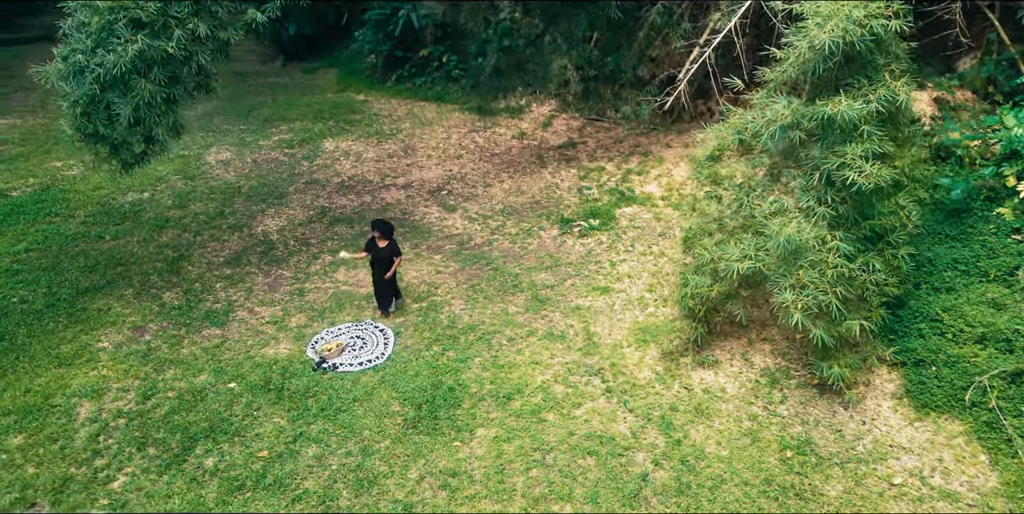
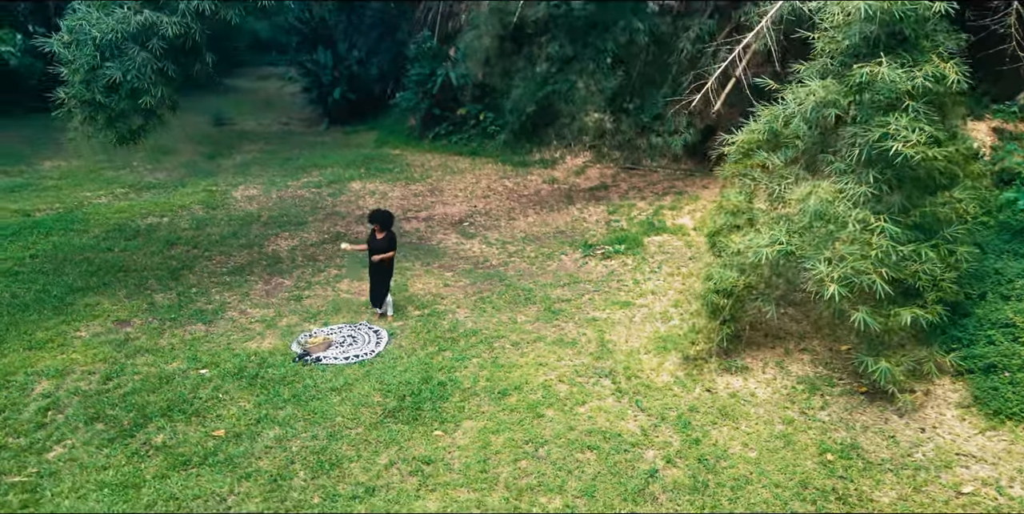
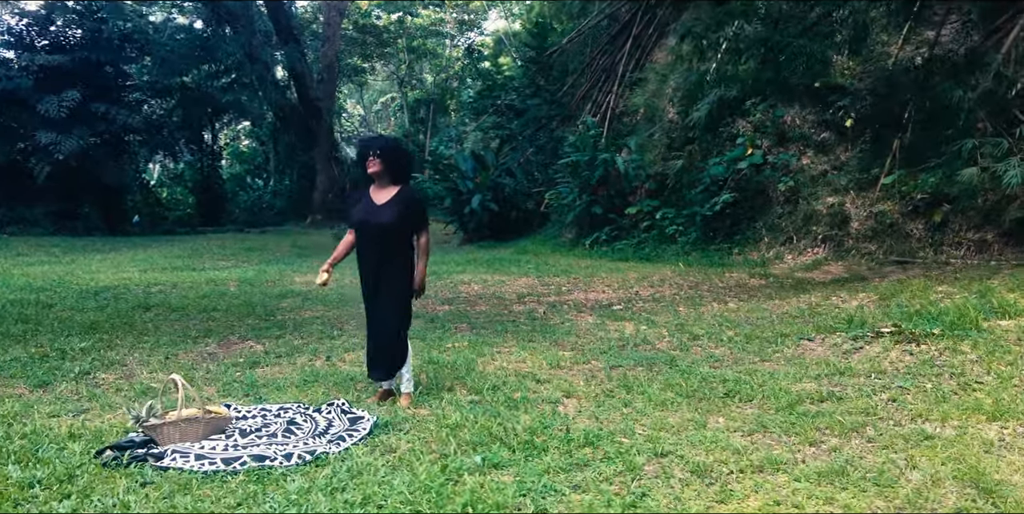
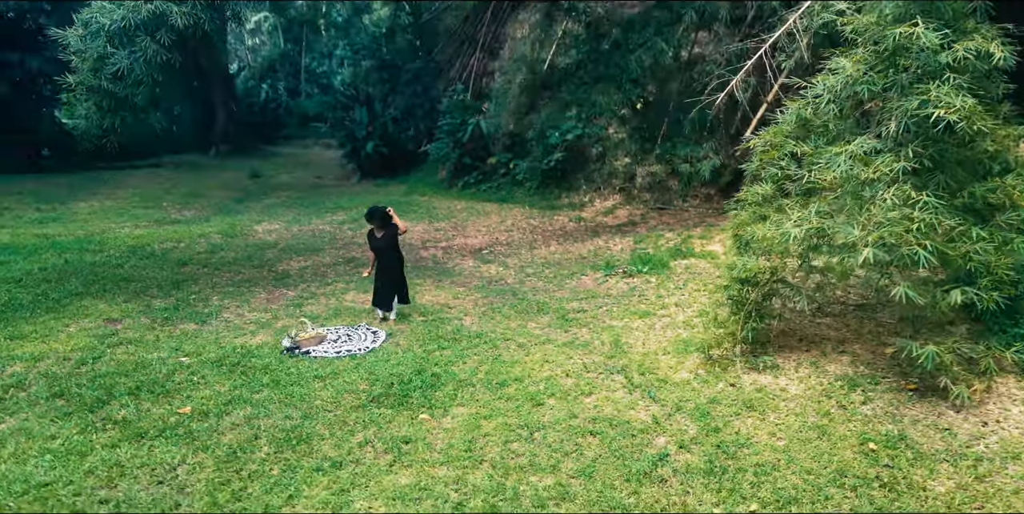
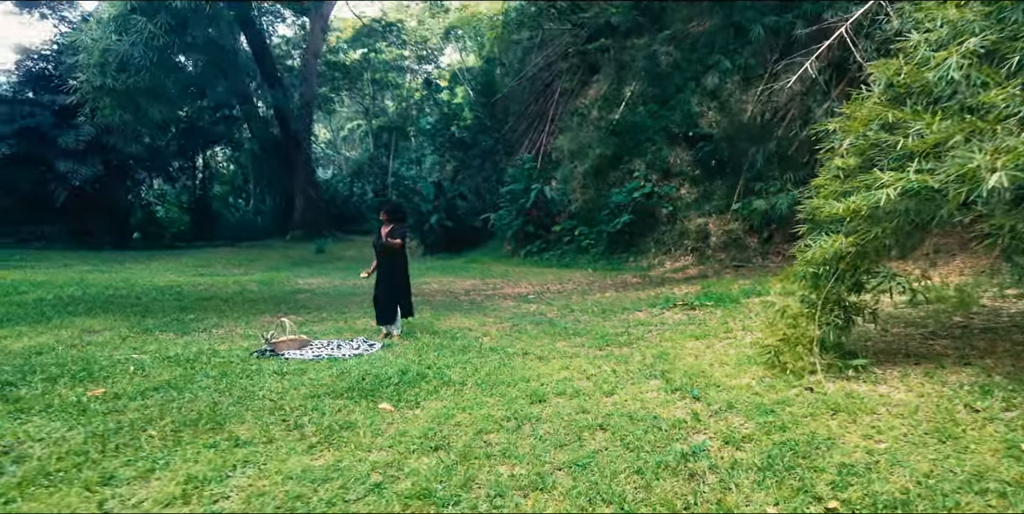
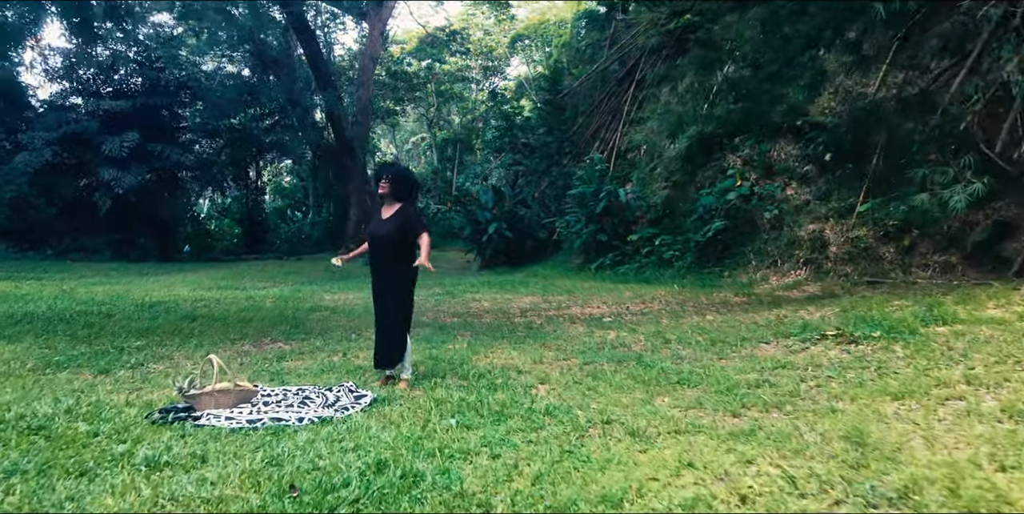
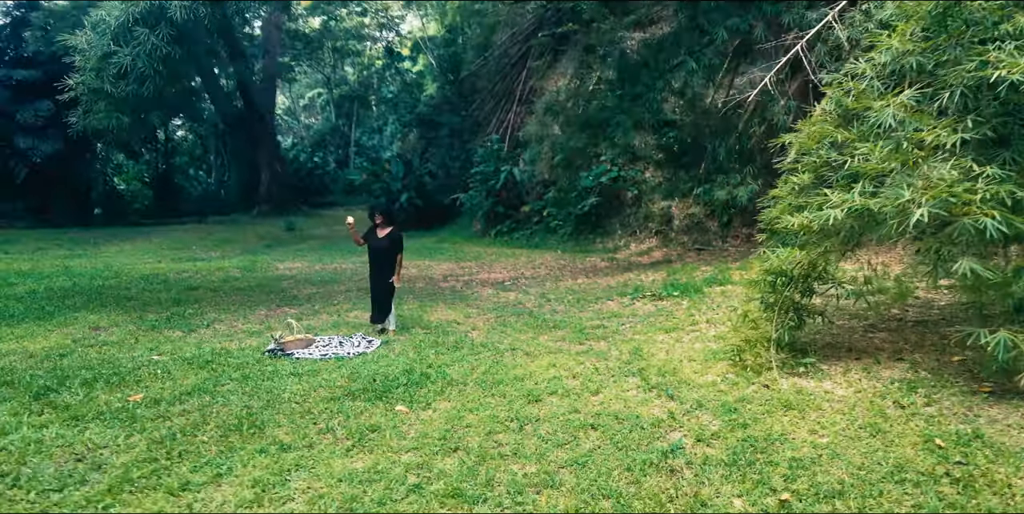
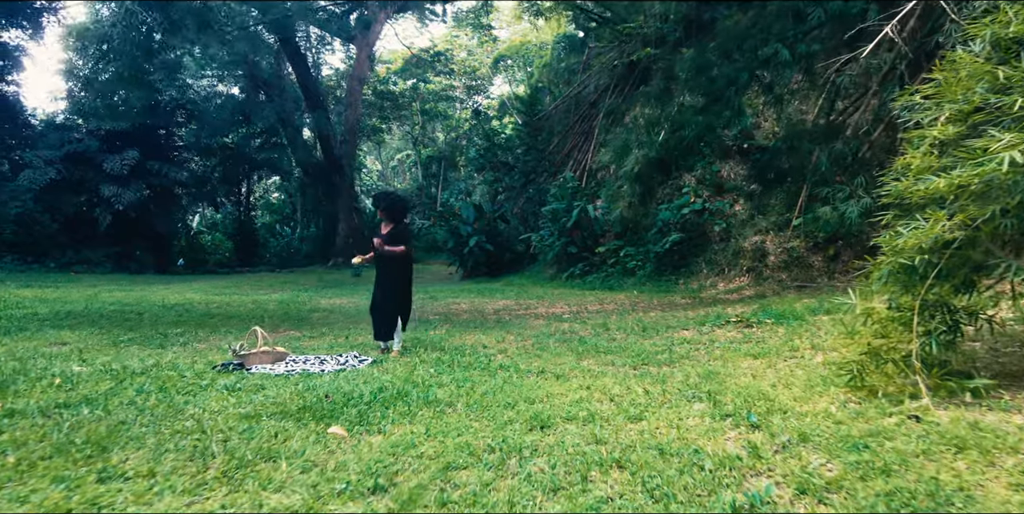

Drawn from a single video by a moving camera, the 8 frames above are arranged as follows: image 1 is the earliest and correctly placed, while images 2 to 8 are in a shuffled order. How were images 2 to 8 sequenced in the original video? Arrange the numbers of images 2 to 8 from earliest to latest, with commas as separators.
2, 4, 7, 5, 8, 6, 3
